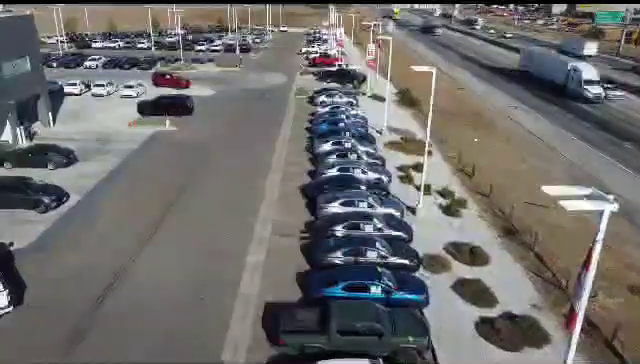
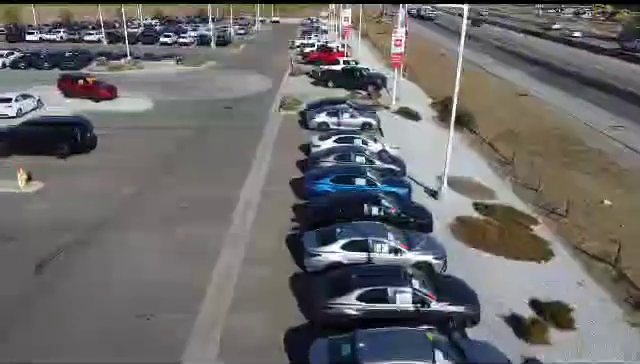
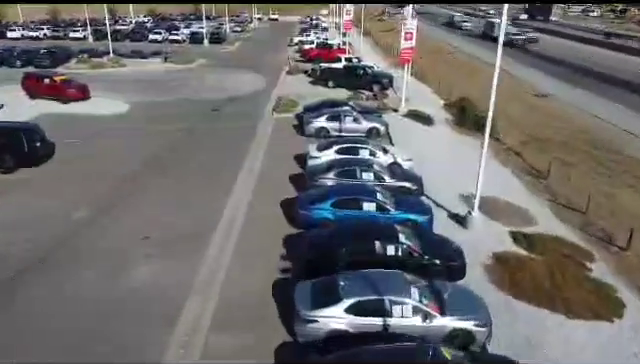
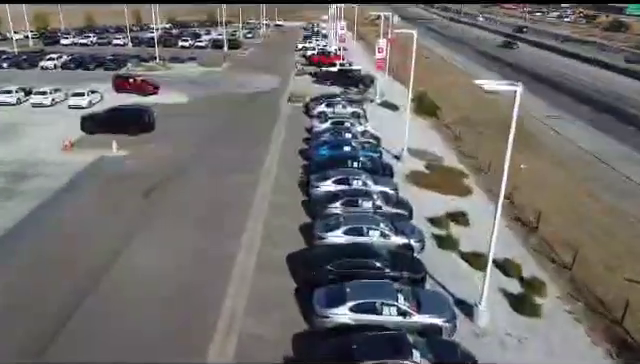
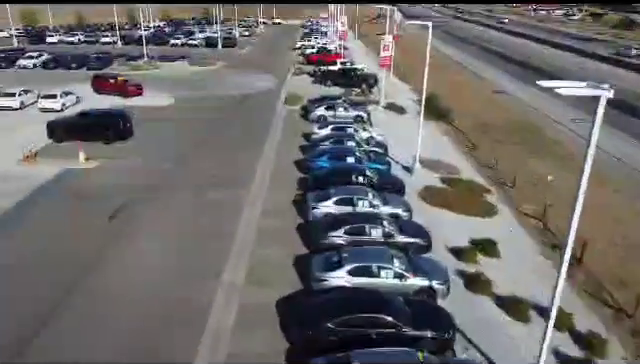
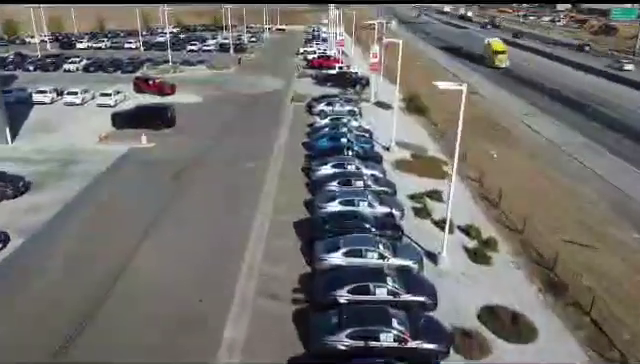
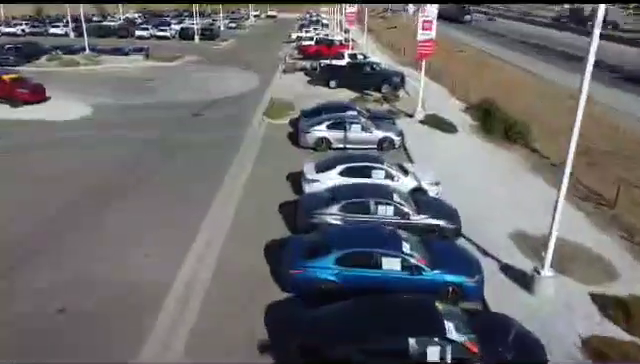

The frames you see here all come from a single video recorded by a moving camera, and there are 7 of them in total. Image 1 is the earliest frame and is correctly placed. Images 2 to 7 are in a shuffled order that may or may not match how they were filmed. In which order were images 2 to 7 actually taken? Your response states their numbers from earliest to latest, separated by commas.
6, 4, 5, 2, 3, 7
